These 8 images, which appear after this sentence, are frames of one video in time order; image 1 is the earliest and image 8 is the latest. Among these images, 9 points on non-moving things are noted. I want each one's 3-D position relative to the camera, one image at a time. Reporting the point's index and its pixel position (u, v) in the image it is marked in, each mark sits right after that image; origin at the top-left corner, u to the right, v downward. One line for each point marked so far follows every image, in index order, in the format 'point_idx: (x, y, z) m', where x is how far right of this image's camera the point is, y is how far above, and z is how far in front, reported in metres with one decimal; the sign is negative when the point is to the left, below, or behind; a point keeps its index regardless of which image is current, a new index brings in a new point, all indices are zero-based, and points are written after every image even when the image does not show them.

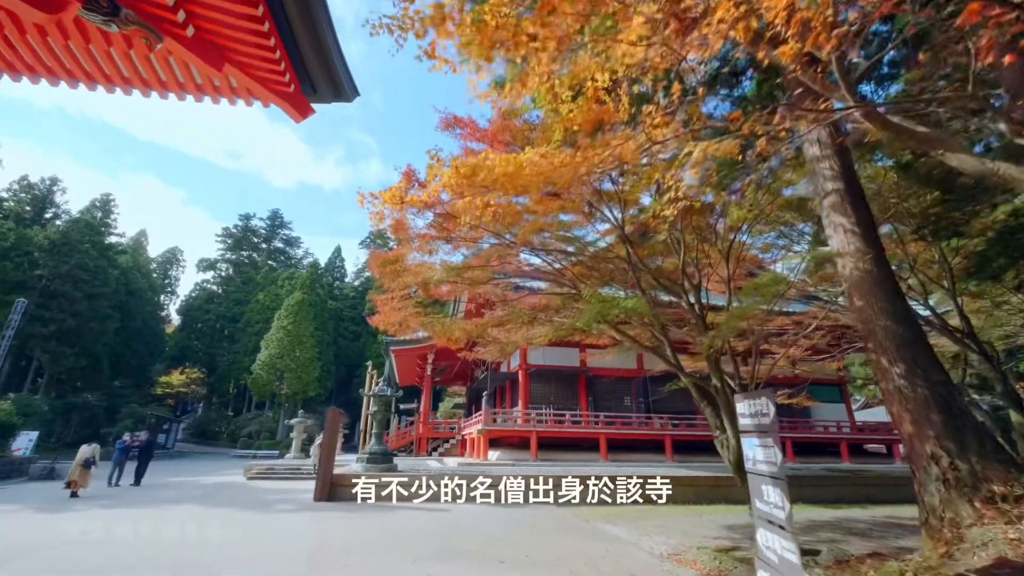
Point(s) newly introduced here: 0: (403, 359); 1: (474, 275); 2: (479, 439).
0: (-4.3, -2.8, +18.1) m
1: (-0.6, +0.1, +6.7) m
2: (-1.0, -4.5, +13.8) m
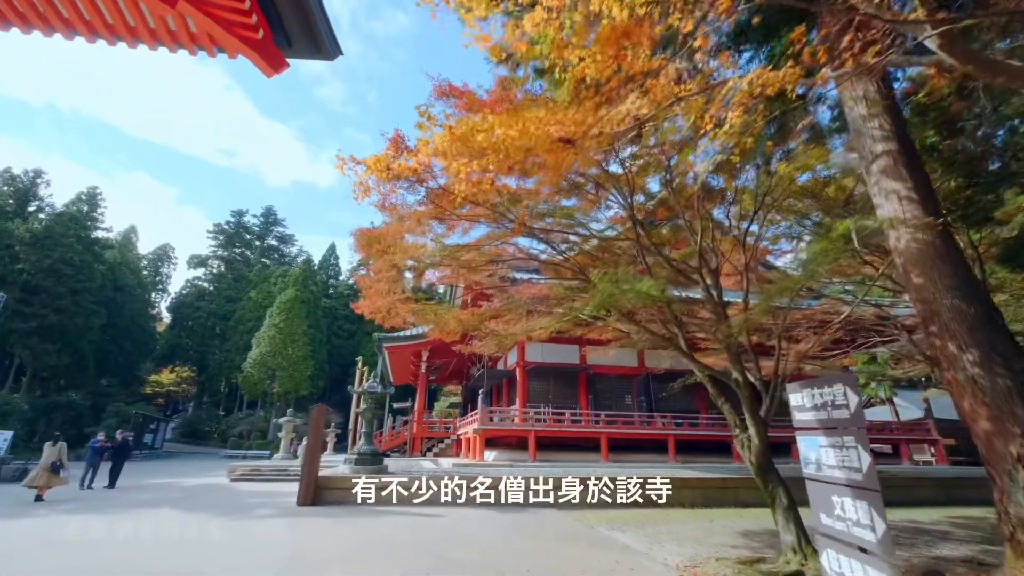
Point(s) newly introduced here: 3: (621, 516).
0: (-4.4, -2.6, +17.5) m
1: (-0.6, +0.3, +6.2) m
2: (-1.1, -4.4, +13.3) m
3: (+1.8, -3.8, +7.6) m
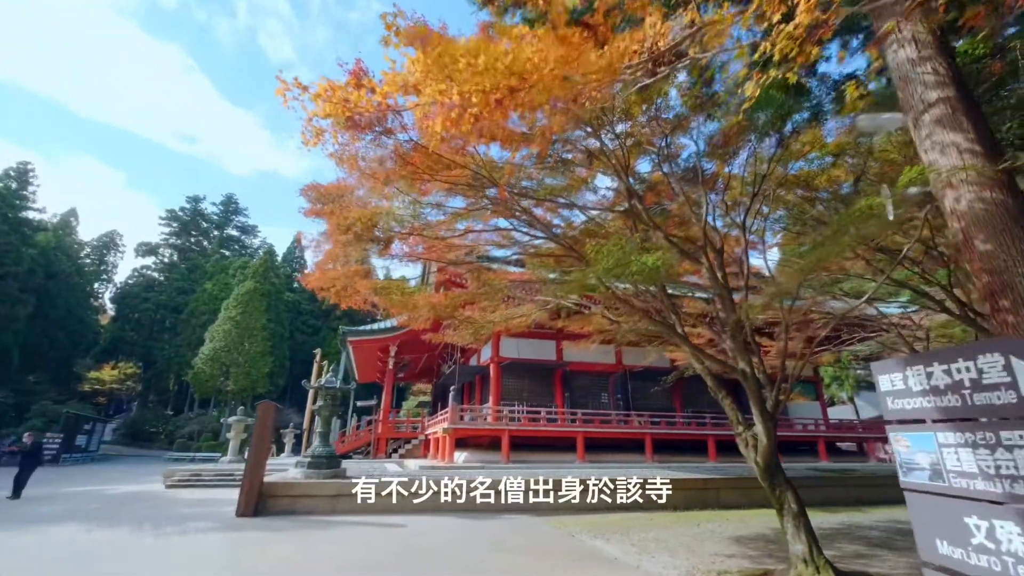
0: (-5.5, -2.3, +16.6) m
1: (-0.9, +0.5, +5.5) m
2: (-1.9, -4.1, +12.6) m
3: (+1.4, -3.6, +7.0) m
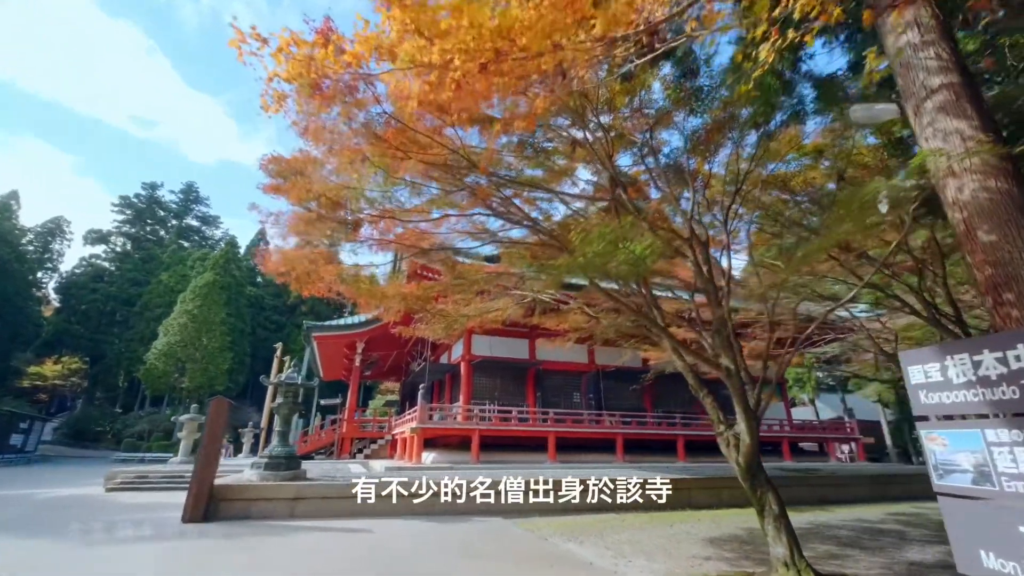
0: (-6.5, -2.1, +16.0) m
1: (-1.1, +0.6, +5.2) m
2: (-2.7, -4.0, +12.2) m
3: (+0.9, -3.5, +6.8) m
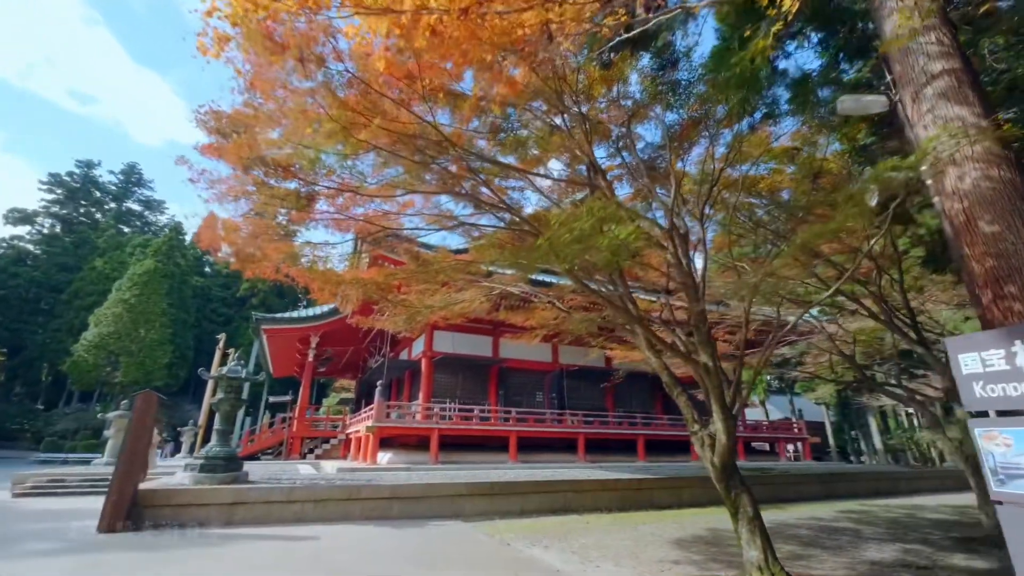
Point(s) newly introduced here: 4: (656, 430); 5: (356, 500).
0: (-7.7, -1.8, +15.1) m
1: (-1.4, +0.8, +4.8) m
2: (-3.7, -3.8, +11.6) m
3: (+0.4, -3.4, +6.6) m
4: (+4.1, -4.1, +13.1) m
5: (-2.2, -3.1, +6.6) m
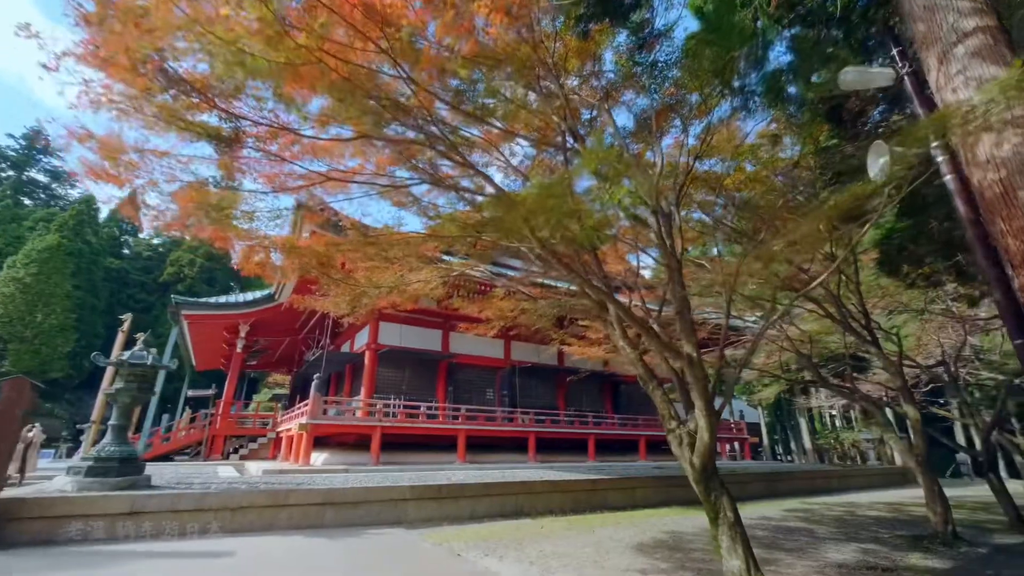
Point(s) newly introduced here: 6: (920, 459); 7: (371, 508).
0: (-9.2, -1.3, +13.6) m
1: (-1.7, +1.0, +4.1) m
2: (-4.9, -3.4, +10.6) m
3: (-0.3, -3.2, +6.1) m
4: (+2.7, -4.0, +13.0) m
5: (-2.9, -2.8, +5.8) m
6: (+4.9, -2.0, +5.5) m
7: (-2.0, -3.1, +6.4) m
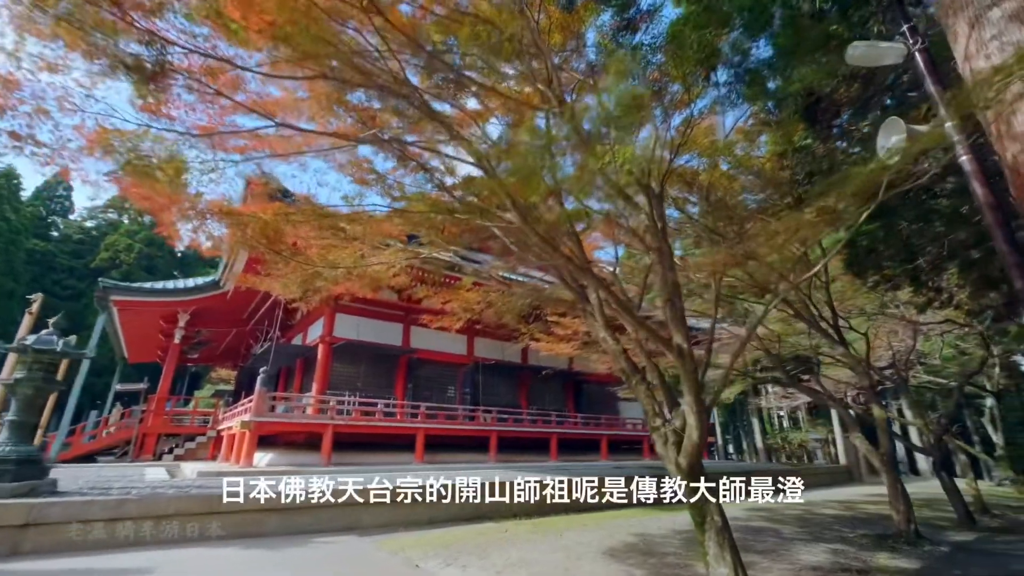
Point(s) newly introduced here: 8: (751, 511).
0: (-10.2, -0.8, +12.4) m
1: (-1.9, +1.2, +3.6) m
2: (-5.8, -3.1, +9.8) m
3: (-0.8, -3.1, +5.7) m
4: (+1.6, -3.9, +12.8) m
5: (-3.3, -2.5, +5.2) m
6: (+4.5, -2.0, +5.5) m
7: (-2.4, -2.9, +5.8) m
8: (+4.1, -3.8, +7.8) m
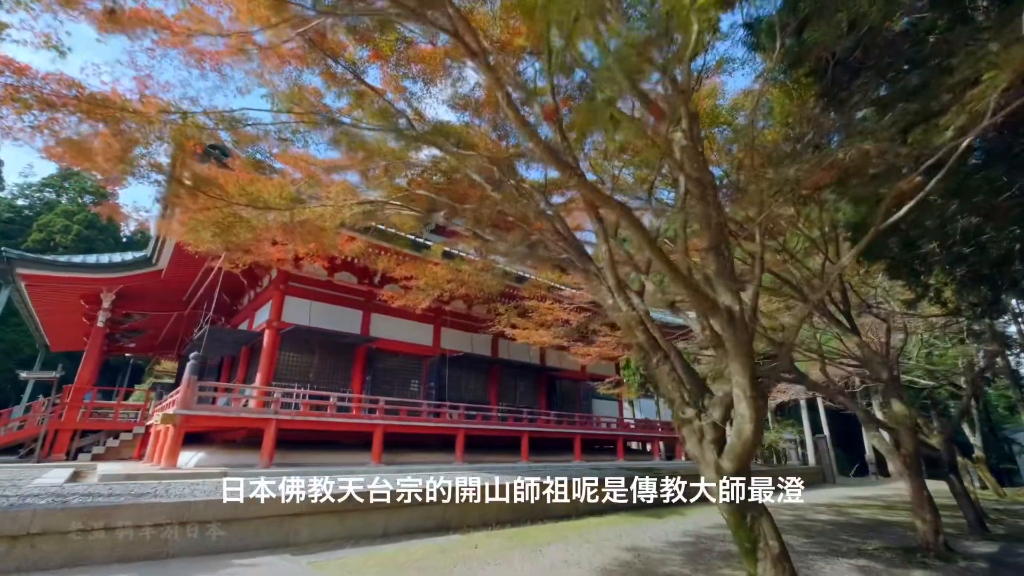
0: (-10.9, -0.2, +10.8) m
1: (-2.0, +1.6, +2.6) m
2: (-6.3, -2.7, +8.5) m
3: (-1.1, -2.7, +4.7) m
4: (+0.8, -3.6, +11.9) m
5: (-3.6, -2.1, +4.0) m
6: (+4.2, -1.8, +4.9) m
7: (-2.7, -2.5, +4.7) m
8: (+3.6, -3.6, +7.1) m
